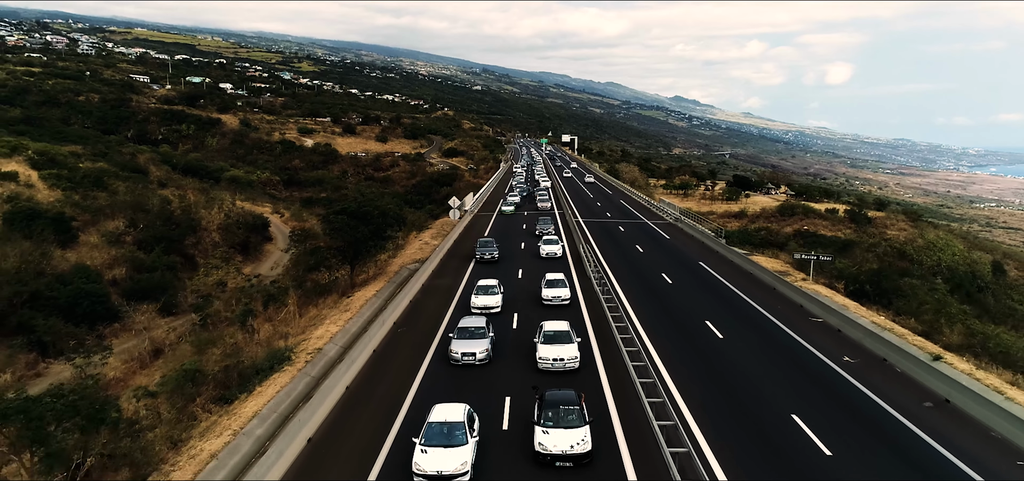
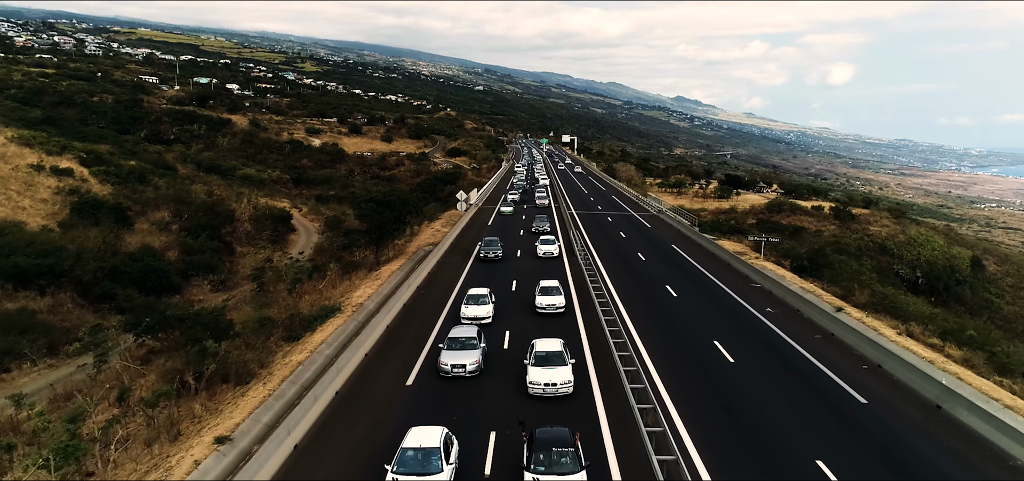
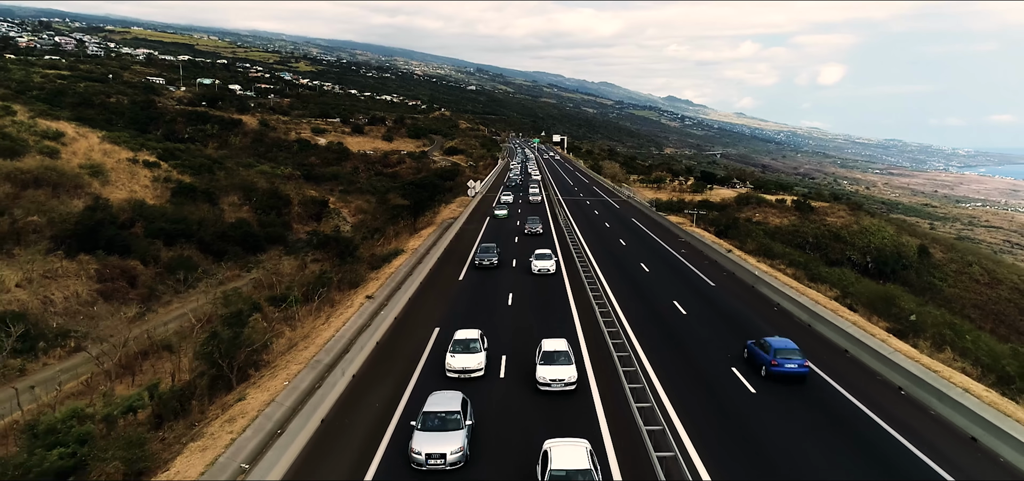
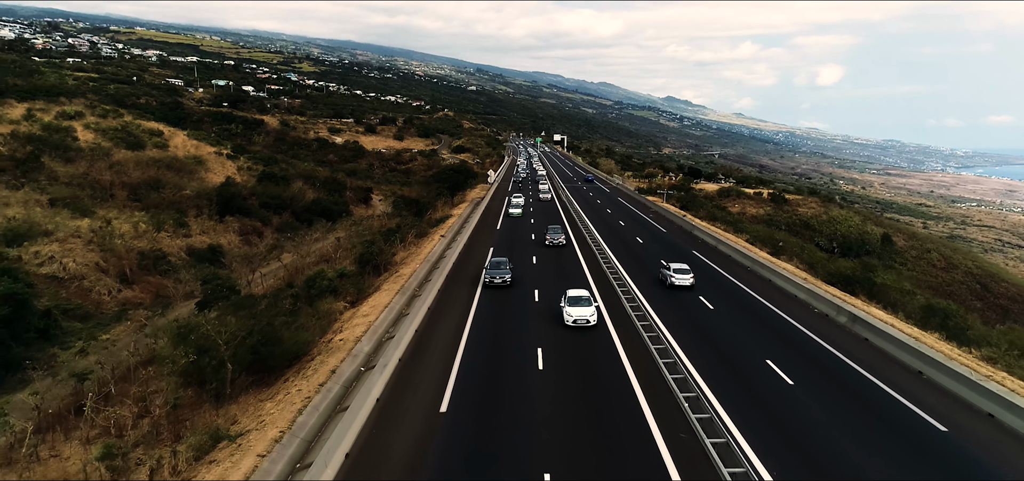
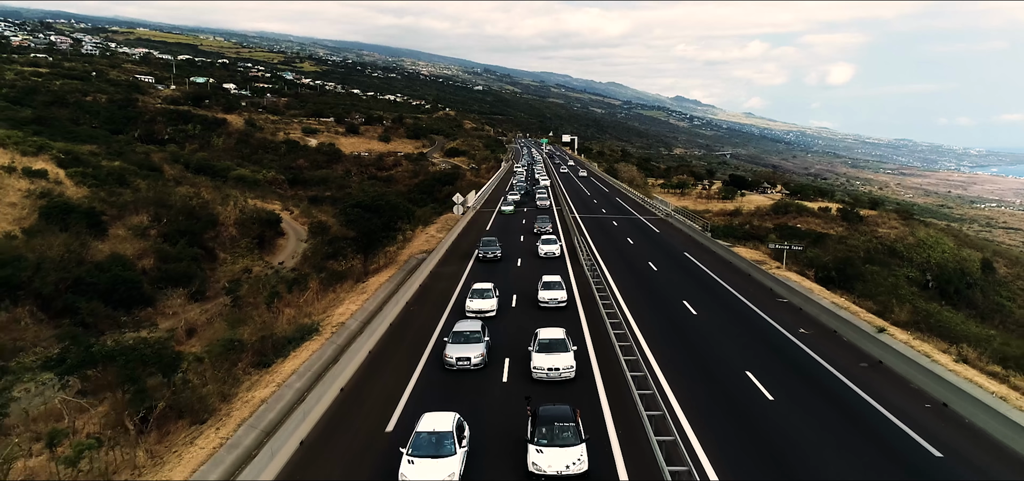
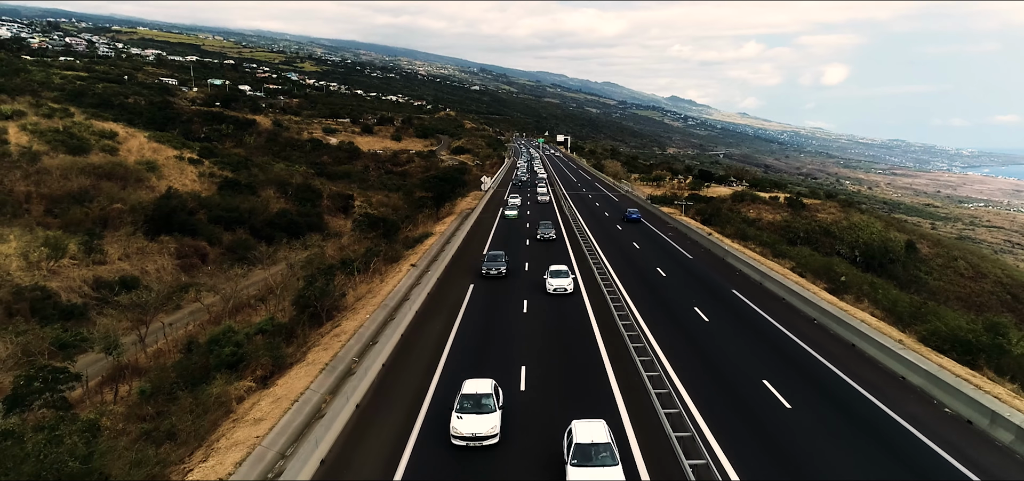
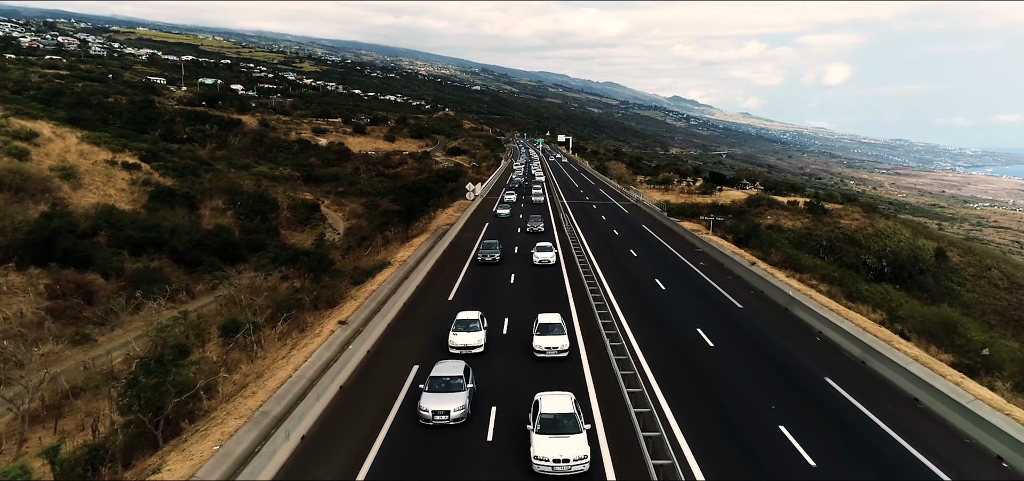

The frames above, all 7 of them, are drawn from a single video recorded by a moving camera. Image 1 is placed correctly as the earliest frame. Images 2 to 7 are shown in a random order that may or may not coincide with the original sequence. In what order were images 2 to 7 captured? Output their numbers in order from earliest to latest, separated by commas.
5, 2, 7, 3, 6, 4
